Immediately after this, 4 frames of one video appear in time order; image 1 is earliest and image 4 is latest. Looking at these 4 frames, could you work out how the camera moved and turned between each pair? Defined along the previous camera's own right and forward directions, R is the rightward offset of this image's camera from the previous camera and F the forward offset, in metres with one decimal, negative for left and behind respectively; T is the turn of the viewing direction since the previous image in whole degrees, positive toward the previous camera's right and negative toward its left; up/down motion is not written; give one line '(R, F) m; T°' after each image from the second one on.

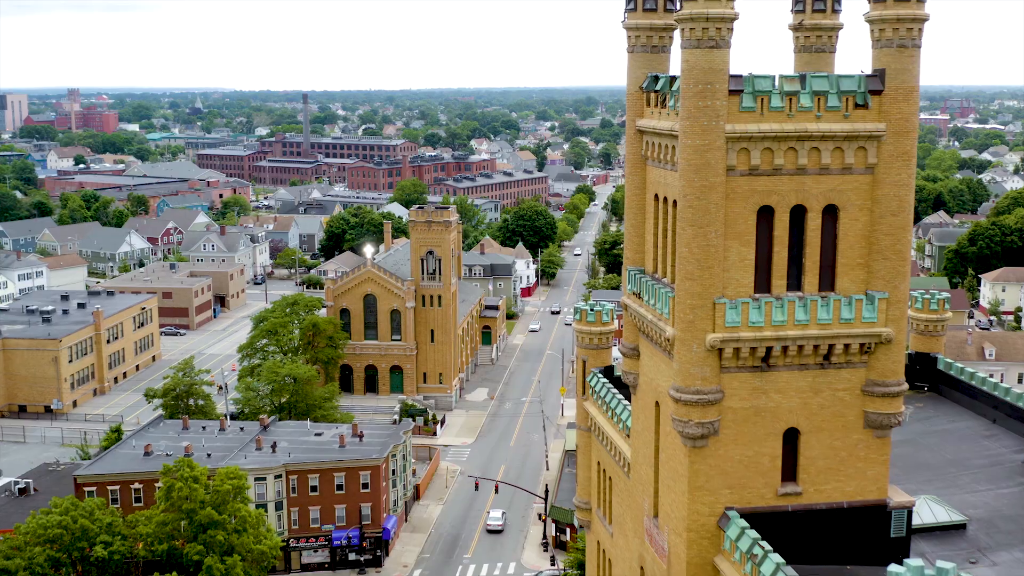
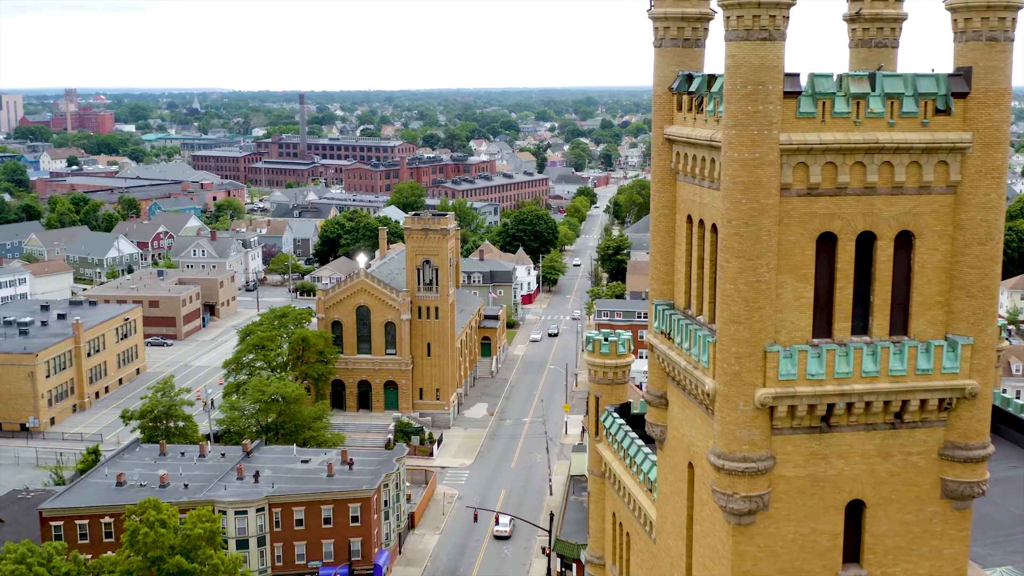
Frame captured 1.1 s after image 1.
(-0.1, +3.5) m; 0°
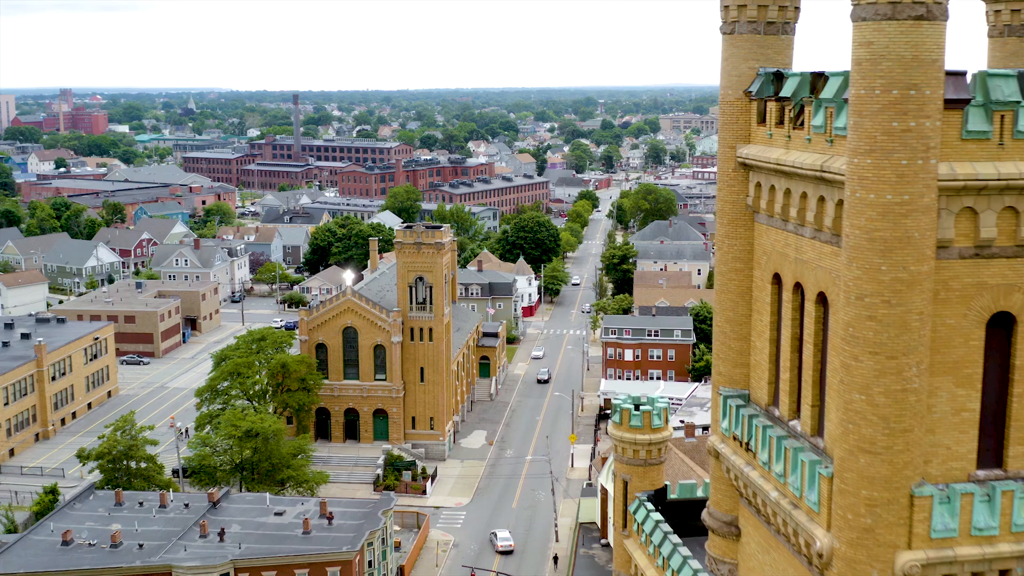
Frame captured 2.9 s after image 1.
(-0.1, +5.5) m; 0°
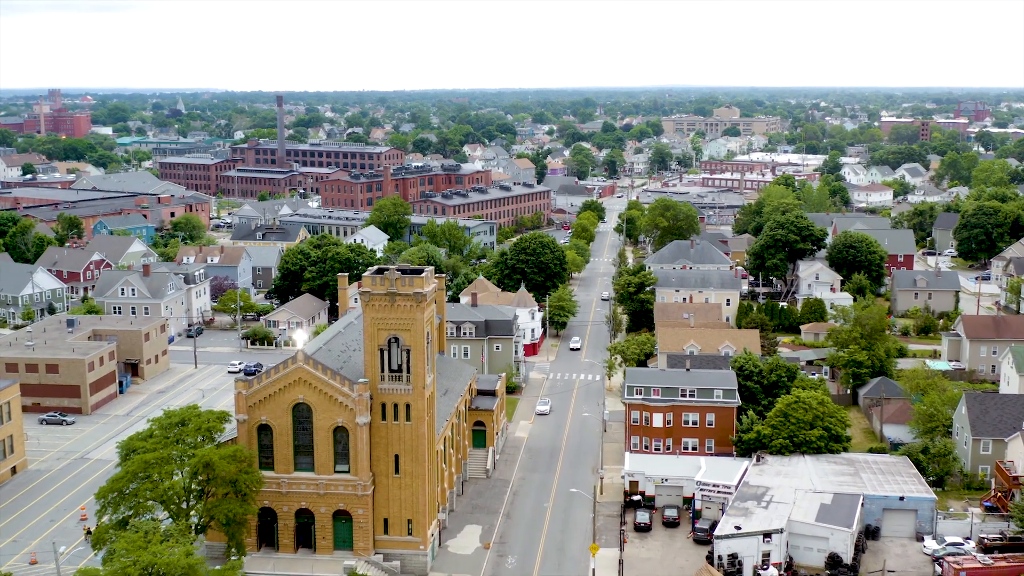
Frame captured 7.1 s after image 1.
(-0.3, +13.8) m; 0°
